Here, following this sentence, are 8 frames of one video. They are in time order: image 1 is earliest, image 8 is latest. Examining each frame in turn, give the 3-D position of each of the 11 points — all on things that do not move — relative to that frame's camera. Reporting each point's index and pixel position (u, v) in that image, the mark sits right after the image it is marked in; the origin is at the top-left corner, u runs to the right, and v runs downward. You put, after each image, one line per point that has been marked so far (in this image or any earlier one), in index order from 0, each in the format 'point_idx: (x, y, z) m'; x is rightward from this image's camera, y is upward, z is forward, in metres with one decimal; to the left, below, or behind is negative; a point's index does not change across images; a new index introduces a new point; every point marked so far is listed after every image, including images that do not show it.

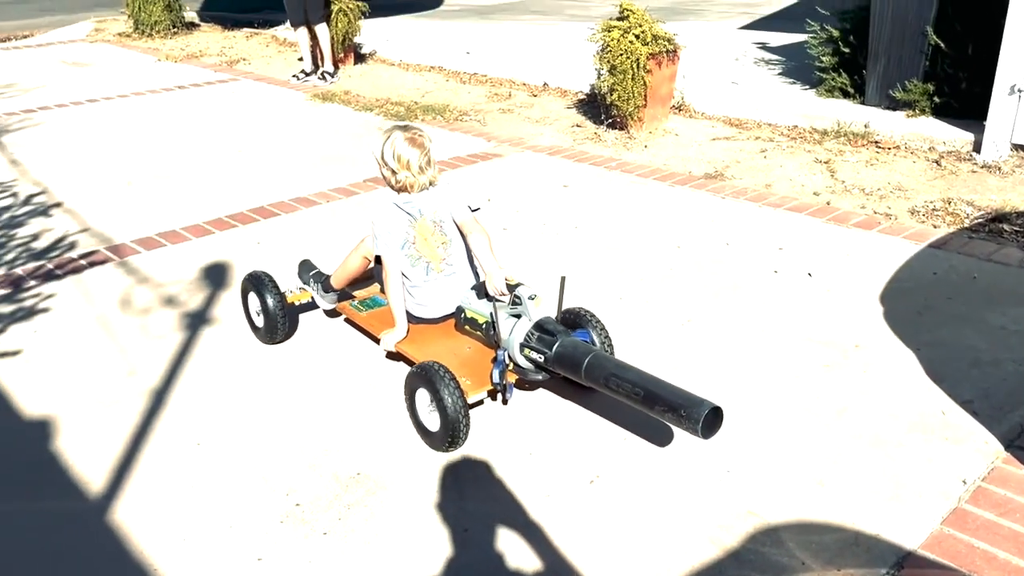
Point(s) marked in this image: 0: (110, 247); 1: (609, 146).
0: (-2.1, +0.2, +4.5) m
1: (+0.7, +1.0, +5.9) m
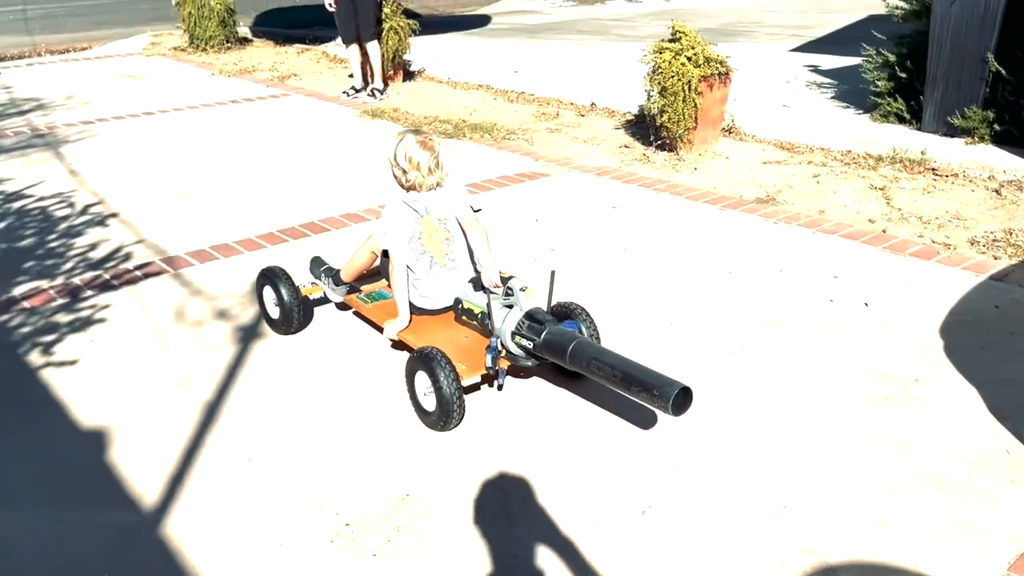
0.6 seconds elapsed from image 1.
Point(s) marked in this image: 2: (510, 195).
0: (-1.8, +0.2, +4.5) m
1: (+1.0, +0.8, +5.8) m
2: (0.0, +0.6, +5.5) m
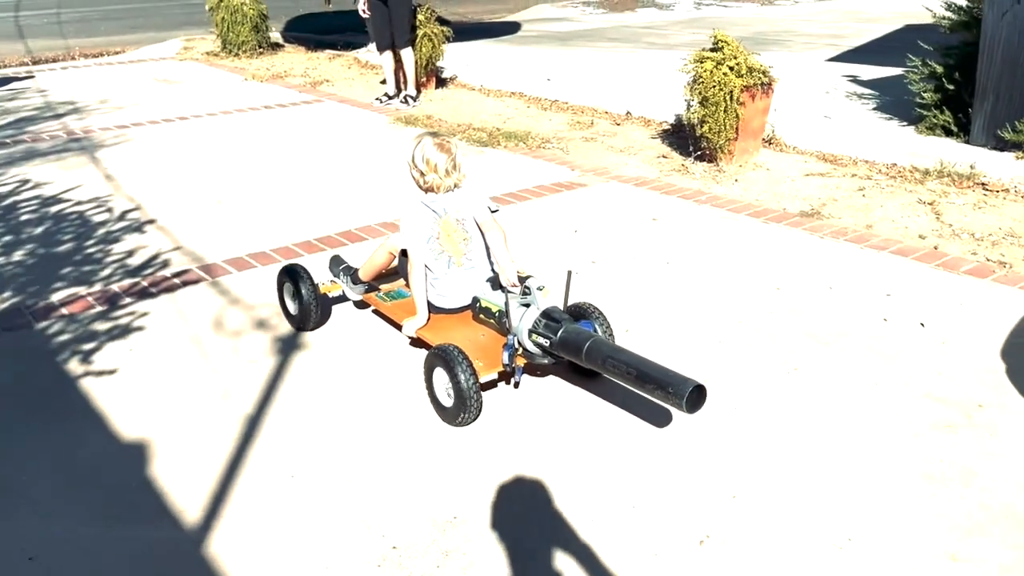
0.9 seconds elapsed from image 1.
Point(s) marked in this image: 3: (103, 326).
0: (-1.6, +0.1, +4.5) m
1: (+1.2, +0.7, +5.7) m
2: (+0.2, +0.5, +5.4) m
3: (-1.8, -0.2, +3.8) m
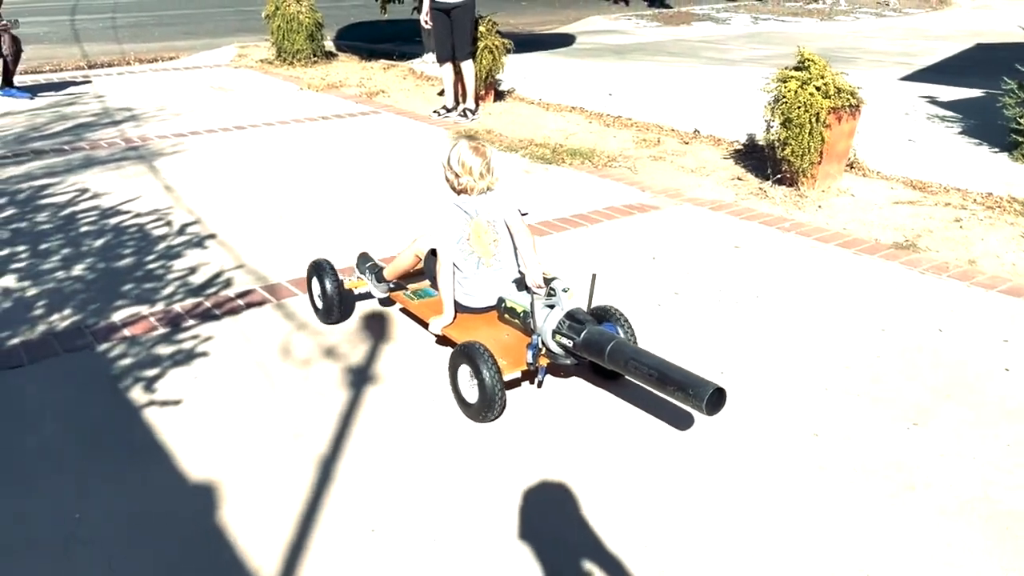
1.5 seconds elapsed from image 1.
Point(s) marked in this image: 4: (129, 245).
0: (-1.2, 0.0, +4.3) m
1: (+1.7, +0.5, +5.5) m
2: (+0.7, +0.4, +5.2) m
3: (-1.5, -0.3, +3.6) m
4: (-2.2, +0.2, +4.9) m
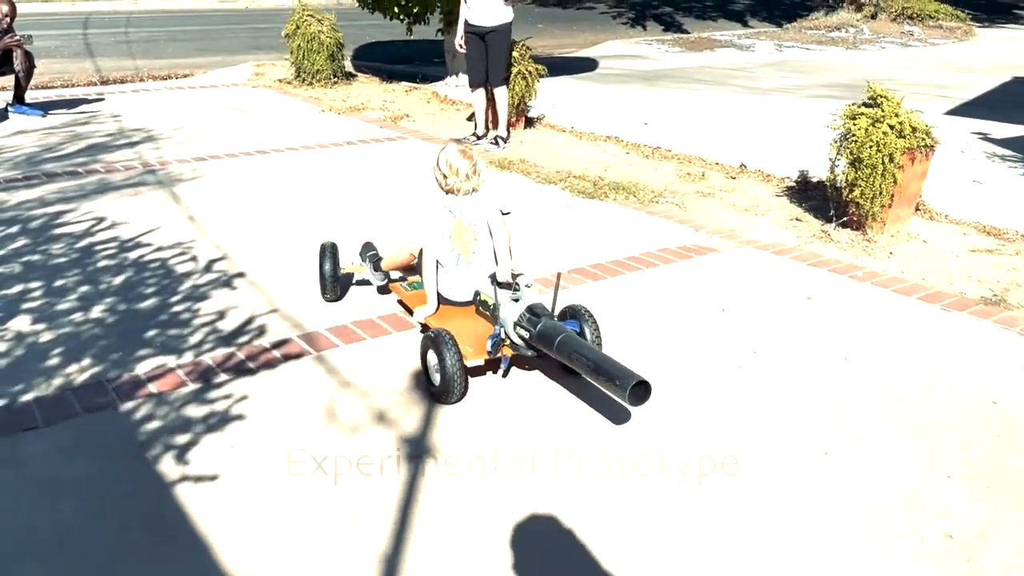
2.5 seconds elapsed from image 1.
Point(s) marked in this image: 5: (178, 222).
0: (-1.0, -0.2, +3.9) m
1: (+2.0, +0.2, +5.1) m
2: (+0.9, +0.1, +4.8) m
3: (-1.2, -0.5, +3.3) m
4: (-1.9, 0.0, +4.5) m
5: (-2.1, +0.4, +5.5) m
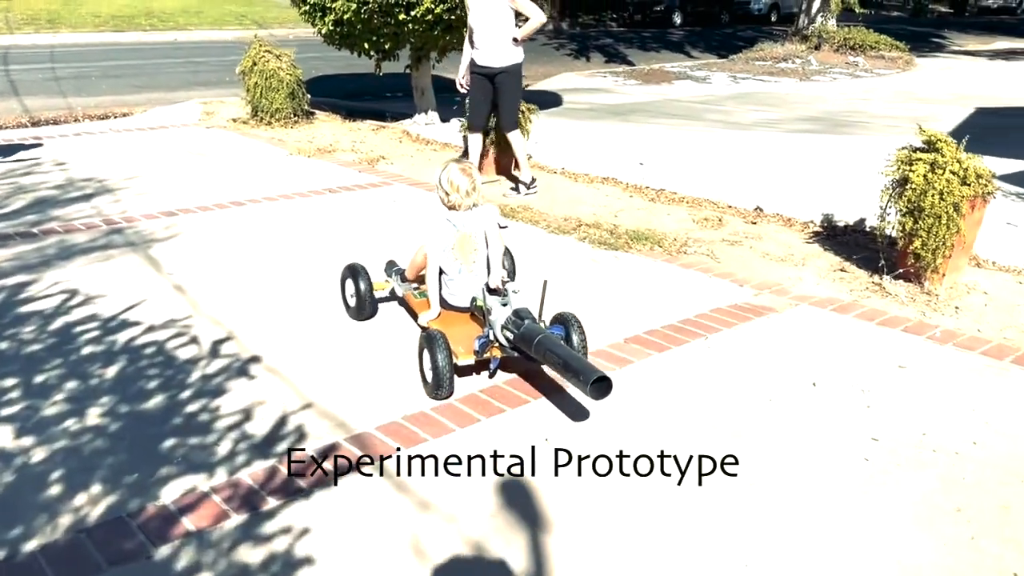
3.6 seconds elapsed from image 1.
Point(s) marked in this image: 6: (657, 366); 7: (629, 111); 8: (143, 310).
0: (-0.6, -0.6, +3.3) m
1: (+2.2, -0.1, +4.7) m
2: (+1.2, -0.2, +4.4) m
3: (-0.8, -0.8, +2.6) m
4: (-1.6, -0.4, +3.8) m
5: (-1.9, 0.0, +4.8) m
6: (+0.7, -0.4, +4.0) m
7: (+1.6, +2.5, +12.0) m
8: (-1.9, -0.1, +4.5) m
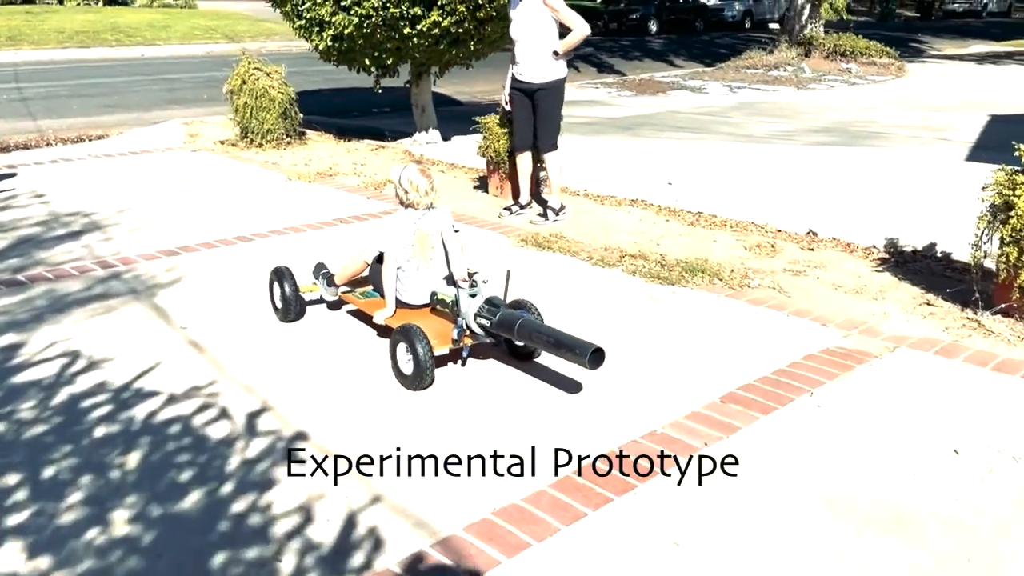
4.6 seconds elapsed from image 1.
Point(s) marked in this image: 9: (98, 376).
0: (-0.2, -0.8, +2.8) m
1: (+2.5, -0.3, +4.3) m
2: (+1.5, -0.5, +3.9) m
3: (-0.4, -1.1, +2.1) m
4: (-1.2, -0.7, +3.2) m
5: (-1.6, -0.3, +4.2) m
6: (+1.0, -0.6, +3.5) m
7: (+1.6, +2.2, +11.5) m
8: (-1.6, -0.4, +3.9) m
9: (-1.9, -0.4, +3.9) m
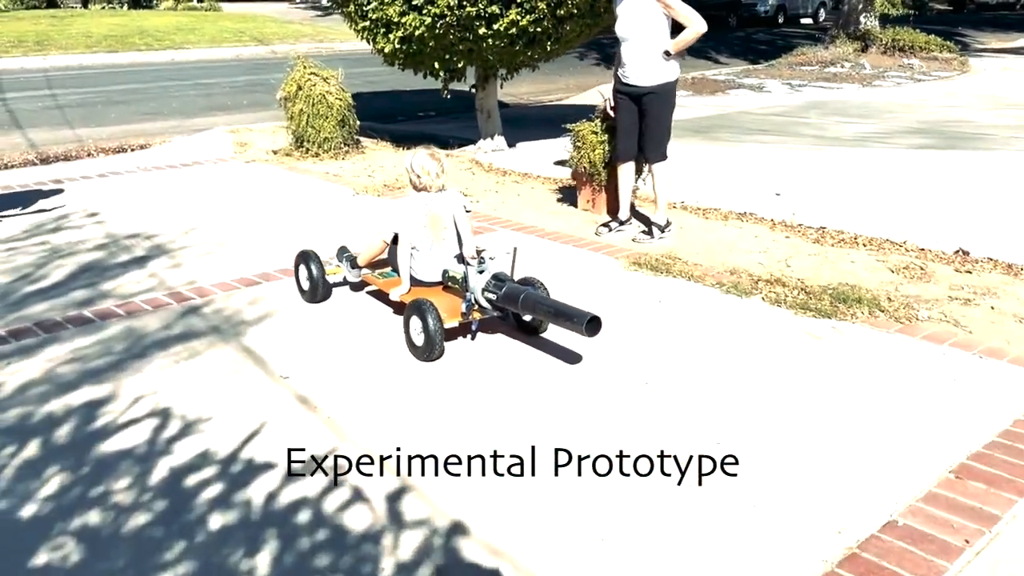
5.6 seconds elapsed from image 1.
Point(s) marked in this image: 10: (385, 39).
0: (+0.4, -1.0, +2.1) m
1: (+3.2, -0.4, +3.6) m
2: (+2.2, -0.6, +3.2) m
3: (+0.3, -1.2, +1.4) m
4: (-0.6, -0.9, +2.6) m
5: (-0.9, -0.5, +3.6) m
6: (+1.7, -0.8, +2.9) m
7: (+2.4, +2.0, +10.9) m
8: (-0.9, -0.6, +3.3) m
9: (-1.2, -0.6, +3.3) m
10: (-1.2, +2.3, +8.0) m
